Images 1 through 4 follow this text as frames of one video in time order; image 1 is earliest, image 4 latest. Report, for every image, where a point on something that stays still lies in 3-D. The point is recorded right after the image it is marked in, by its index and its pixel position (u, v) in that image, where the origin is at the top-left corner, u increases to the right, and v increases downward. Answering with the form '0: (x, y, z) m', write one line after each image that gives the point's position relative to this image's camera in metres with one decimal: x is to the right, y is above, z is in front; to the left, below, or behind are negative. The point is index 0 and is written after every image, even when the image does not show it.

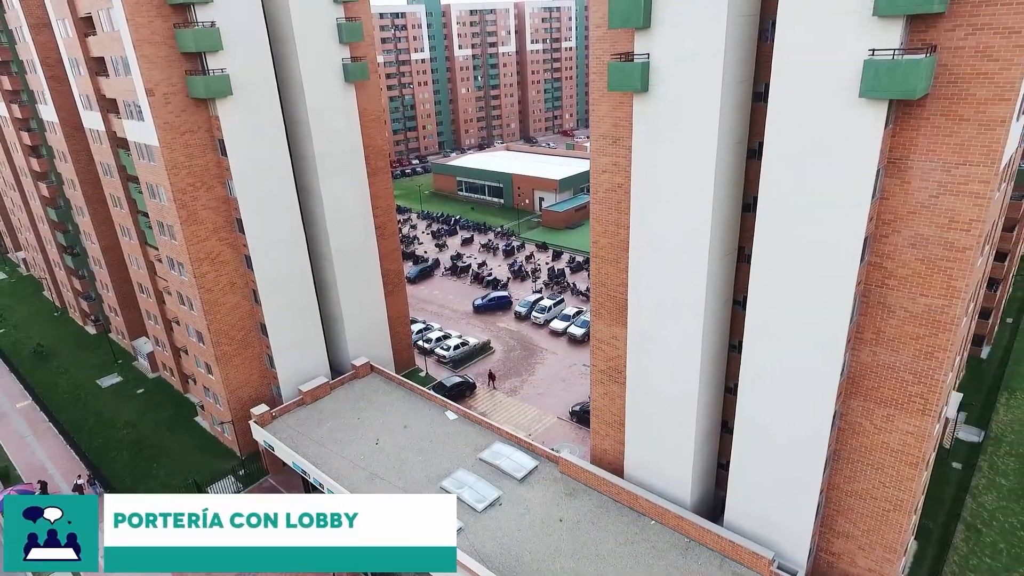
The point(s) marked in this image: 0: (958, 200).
0: (+13.0, +2.6, +18.1) m
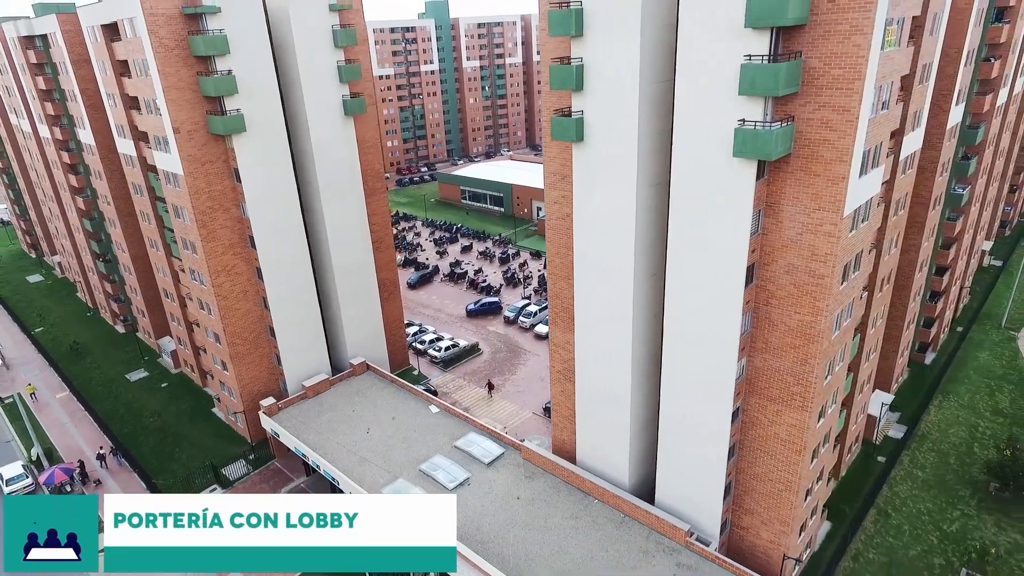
0: (+11.1, +1.8, +22.6) m
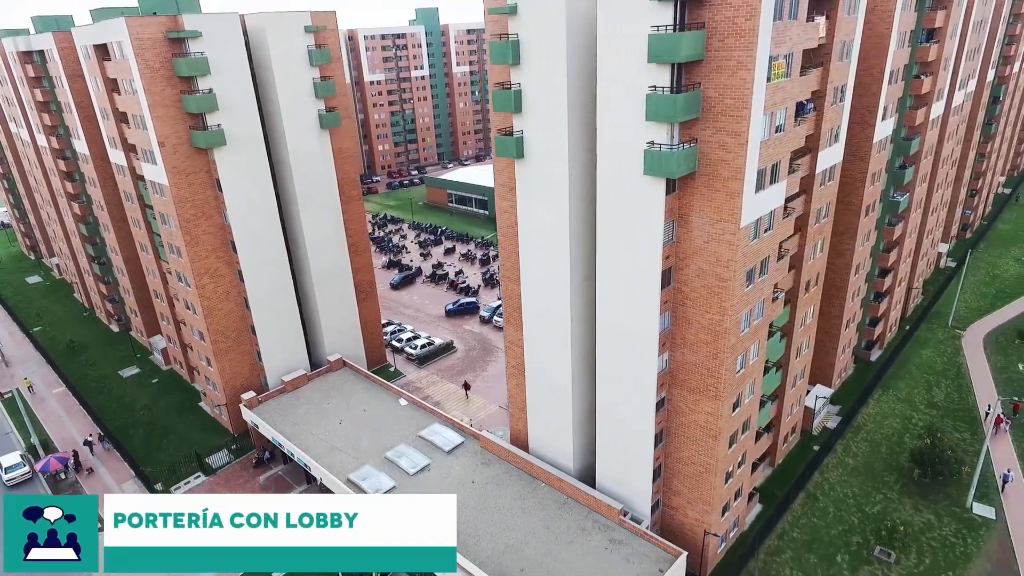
0: (+8.5, +1.7, +25.6) m
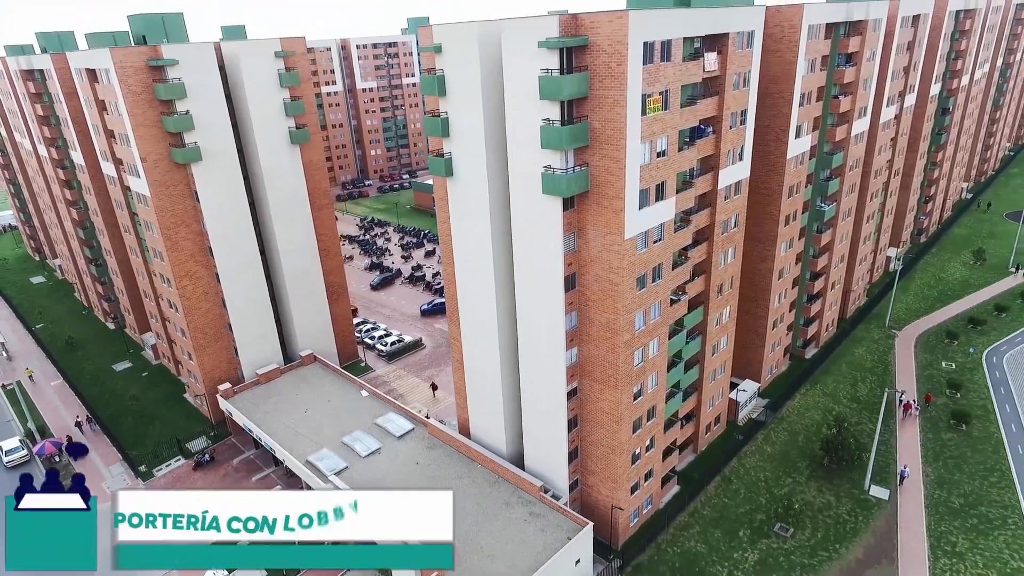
0: (+4.7, +1.6, +29.6) m
